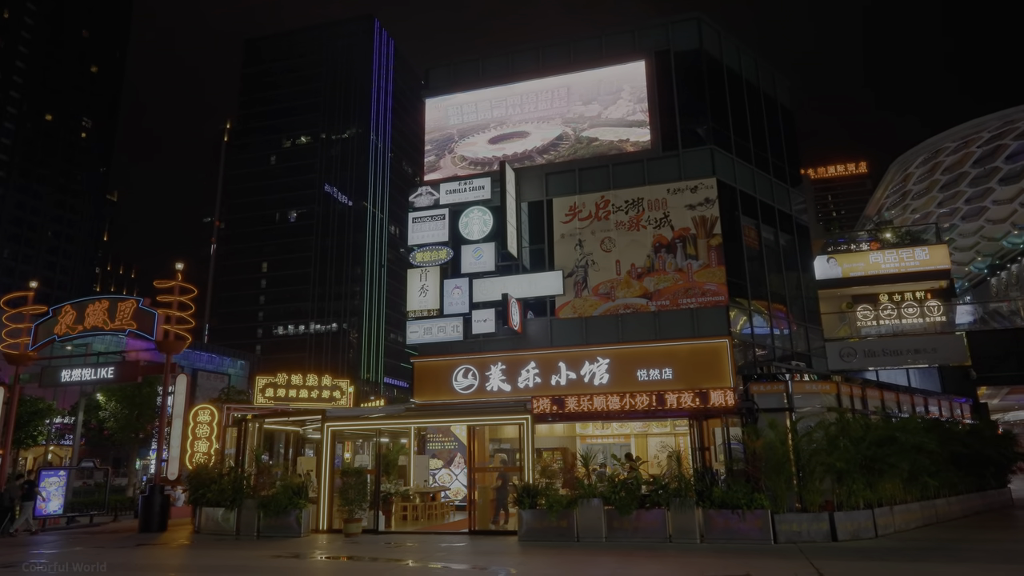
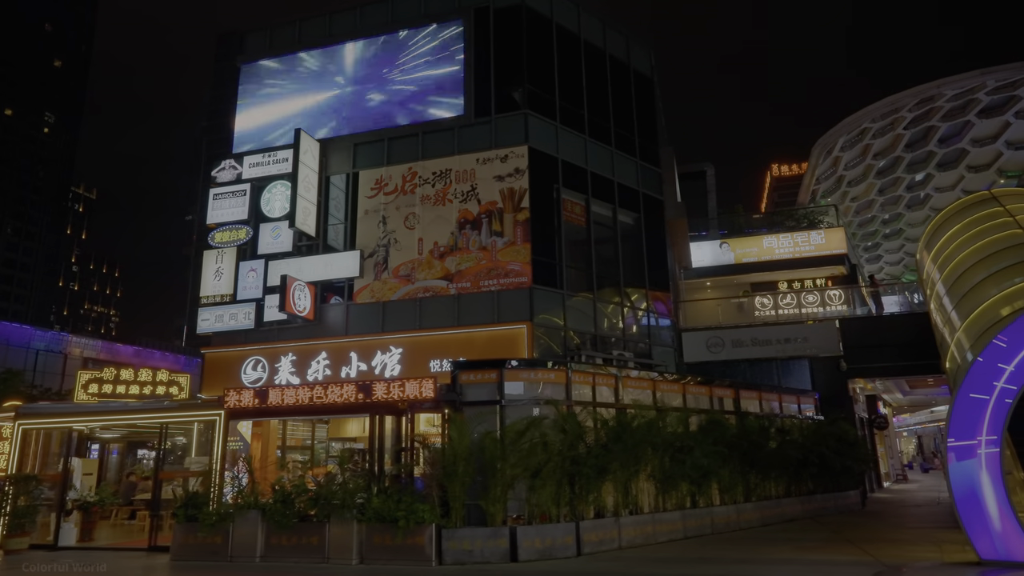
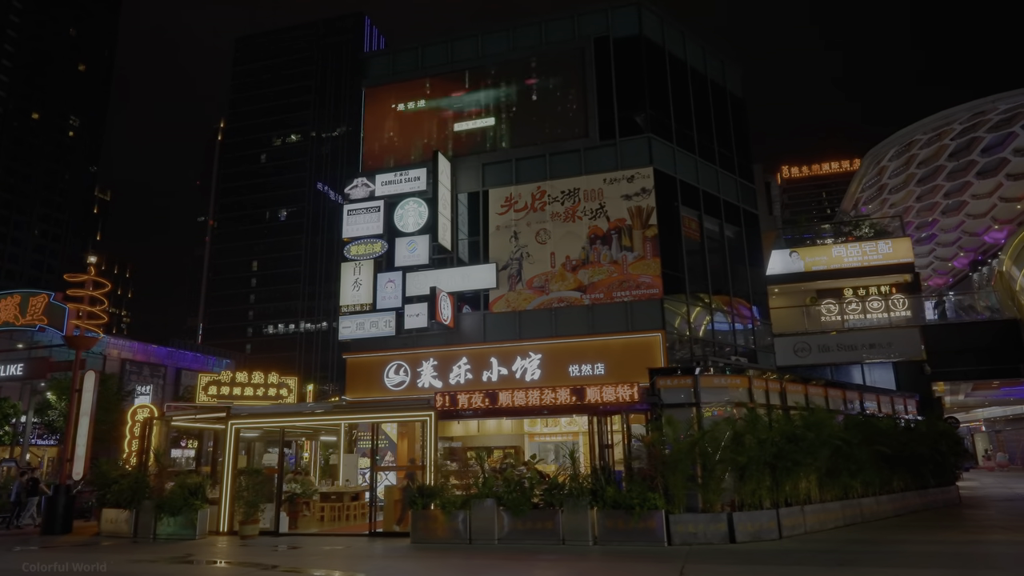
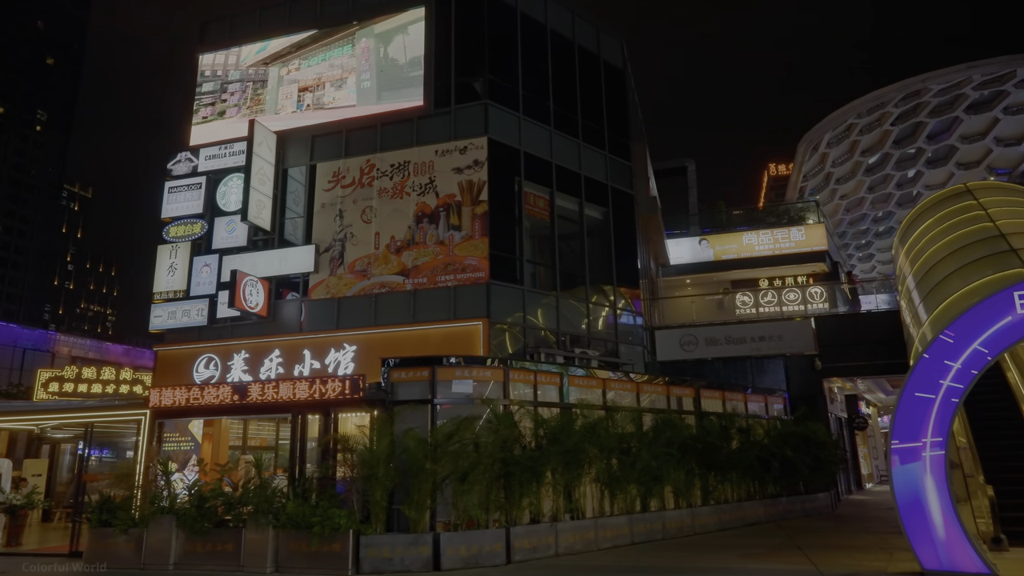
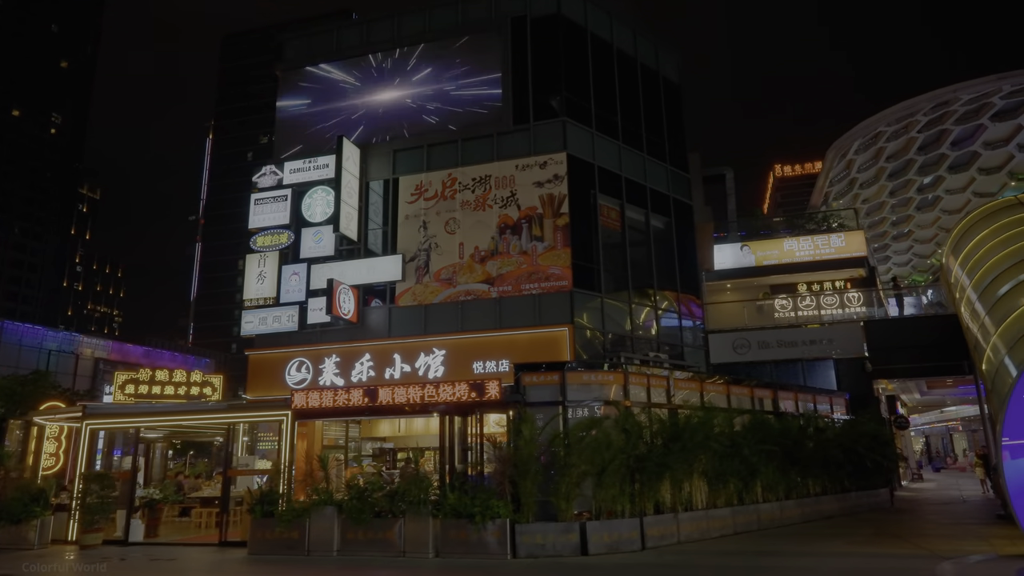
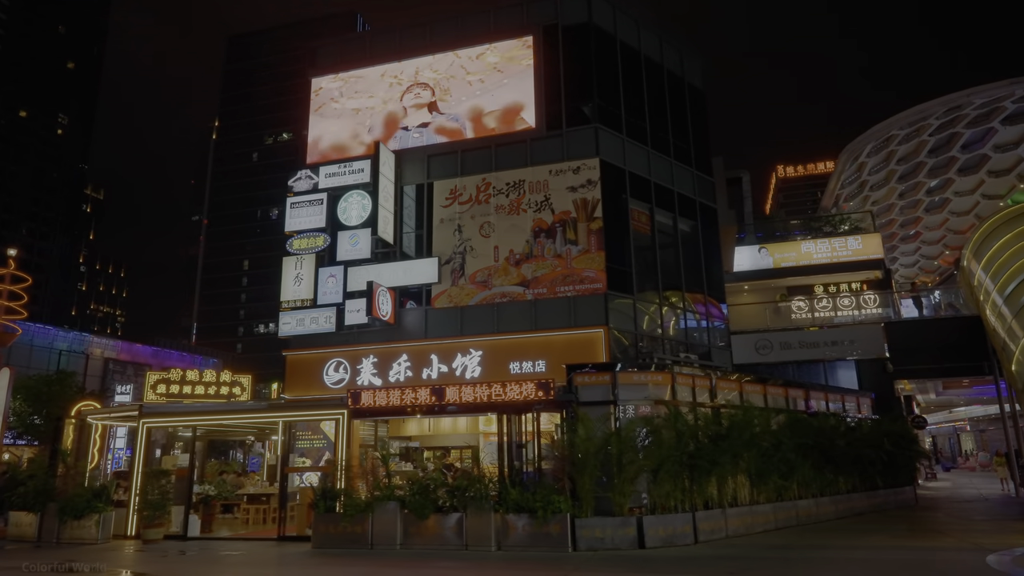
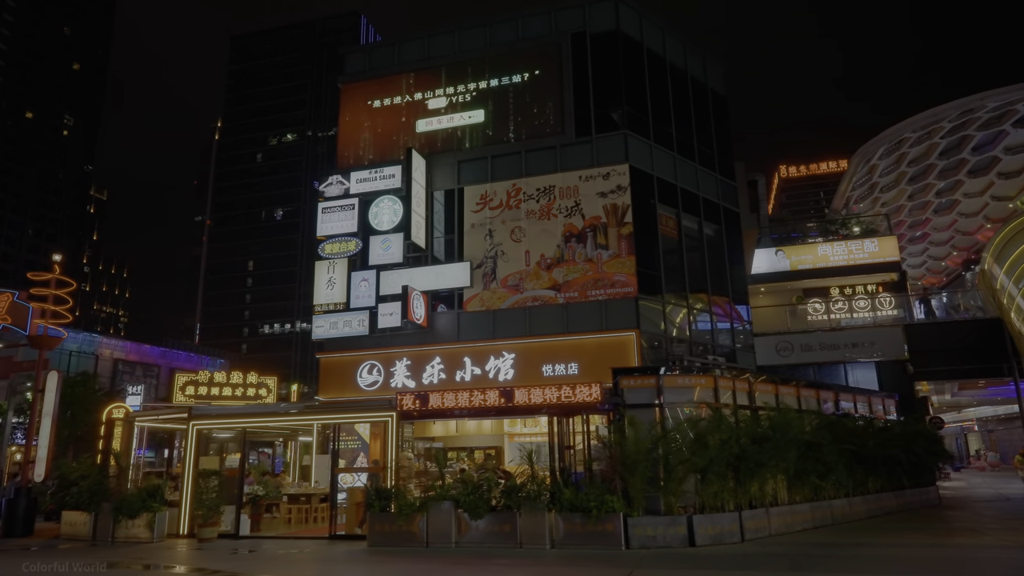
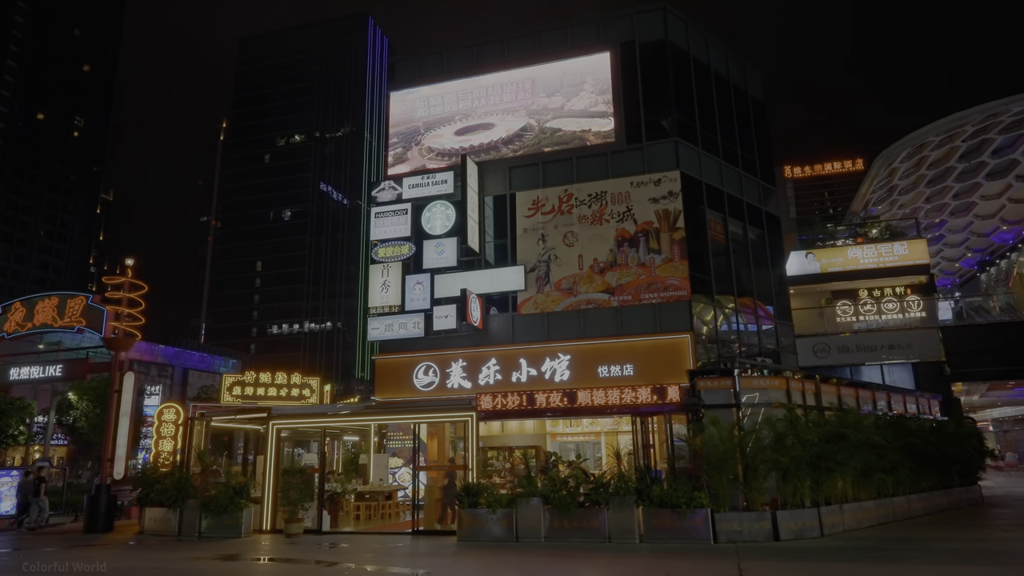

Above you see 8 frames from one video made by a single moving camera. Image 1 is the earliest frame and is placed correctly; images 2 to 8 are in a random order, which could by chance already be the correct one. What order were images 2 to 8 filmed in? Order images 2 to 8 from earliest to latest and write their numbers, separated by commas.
8, 3, 7, 6, 5, 2, 4
